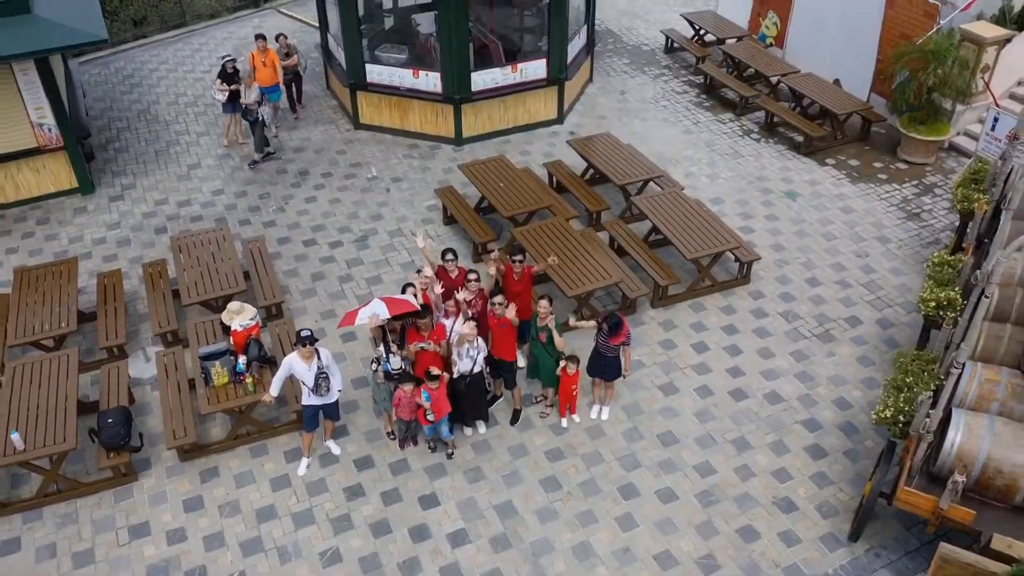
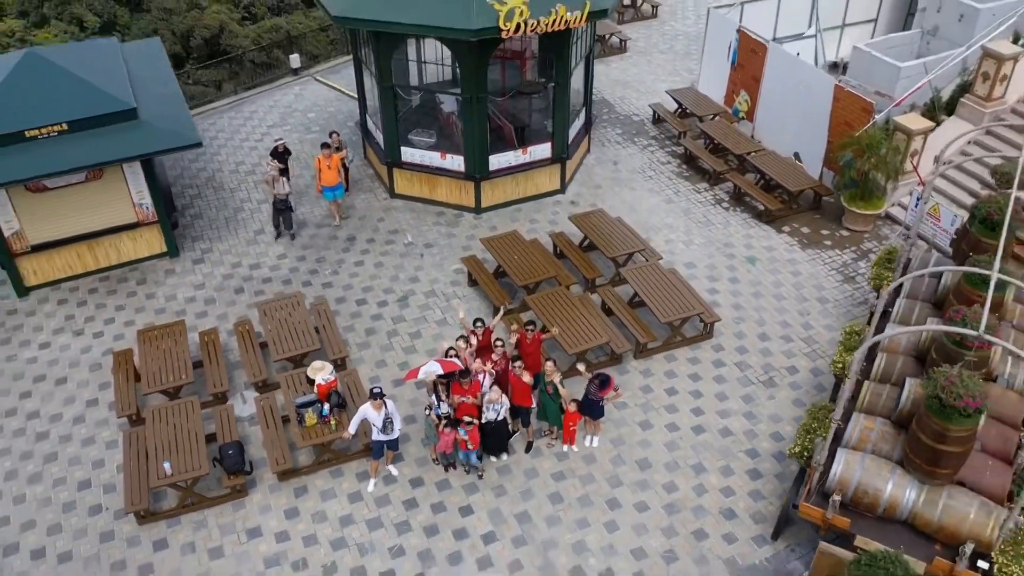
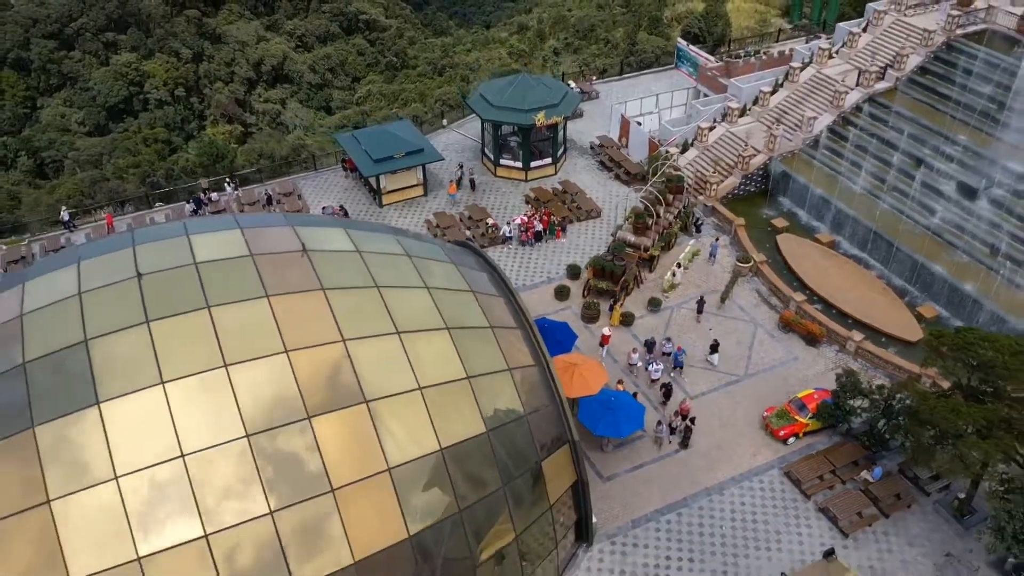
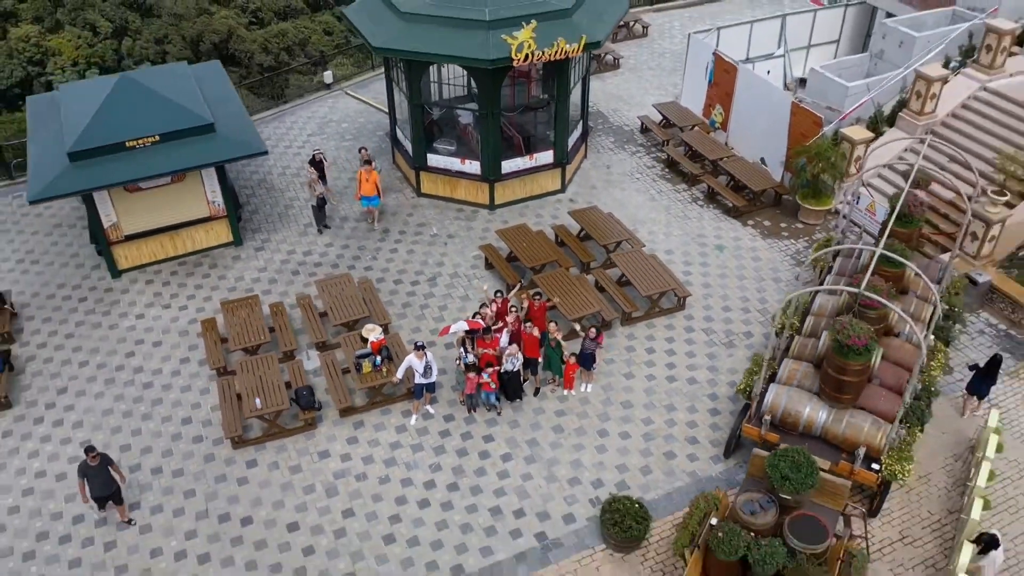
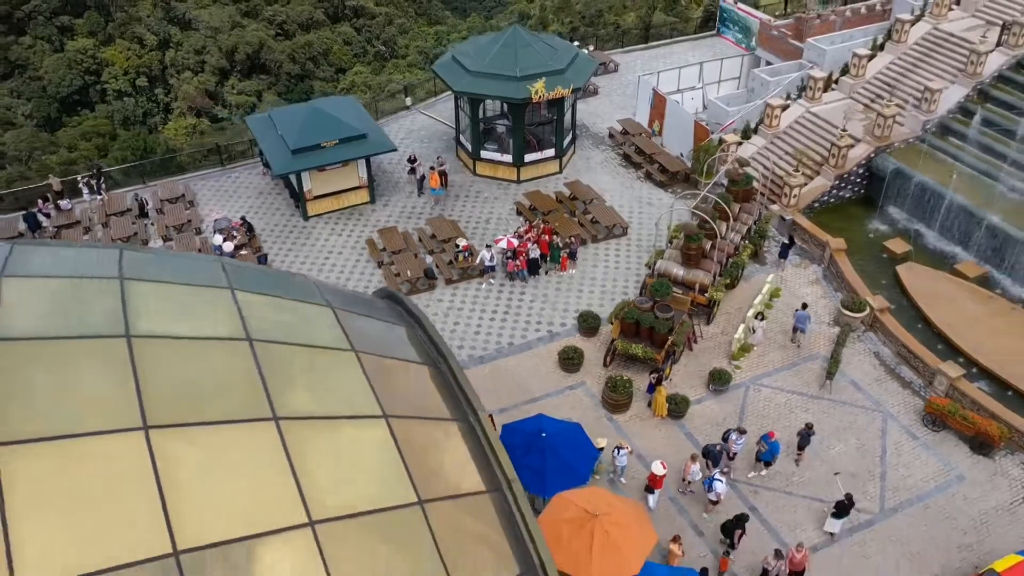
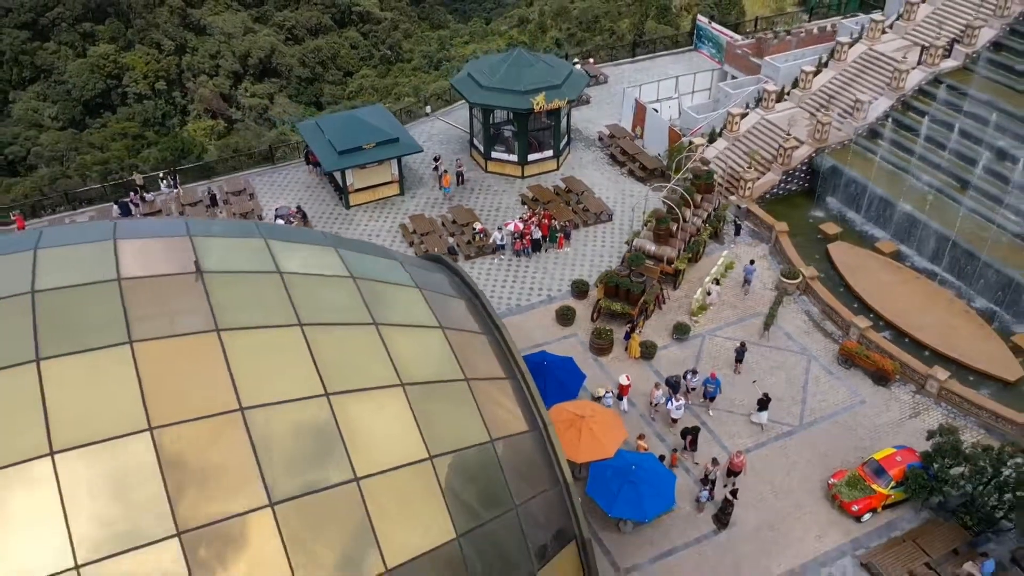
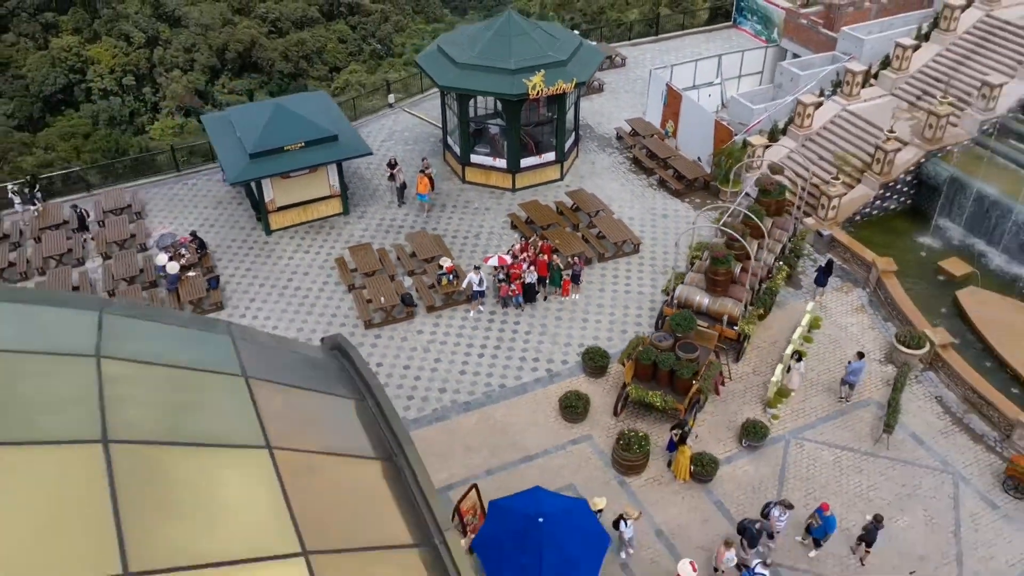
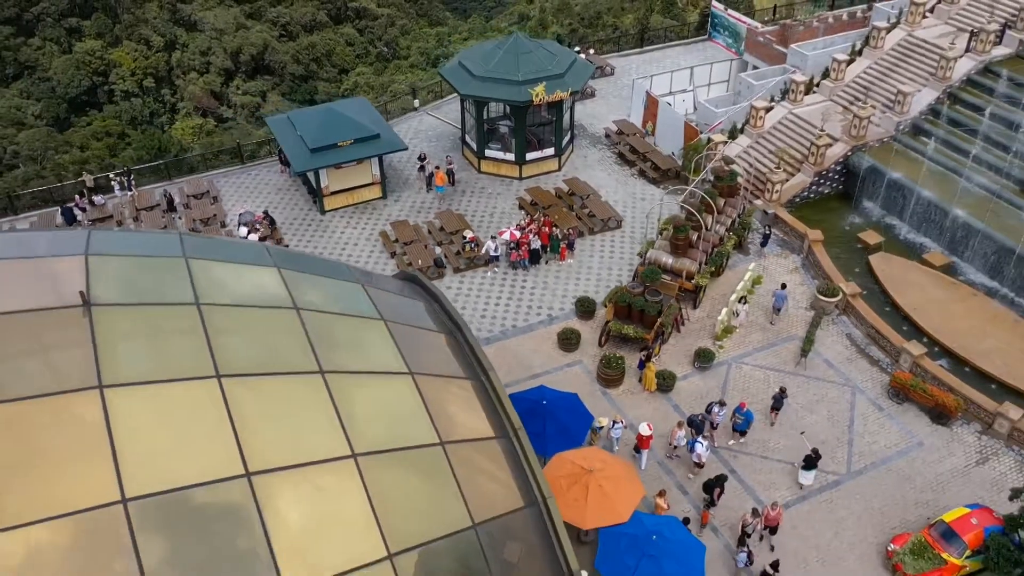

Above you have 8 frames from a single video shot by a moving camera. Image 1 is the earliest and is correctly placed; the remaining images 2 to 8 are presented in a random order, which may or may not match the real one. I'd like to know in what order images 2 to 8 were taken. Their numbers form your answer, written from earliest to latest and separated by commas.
2, 4, 7, 5, 8, 6, 3
